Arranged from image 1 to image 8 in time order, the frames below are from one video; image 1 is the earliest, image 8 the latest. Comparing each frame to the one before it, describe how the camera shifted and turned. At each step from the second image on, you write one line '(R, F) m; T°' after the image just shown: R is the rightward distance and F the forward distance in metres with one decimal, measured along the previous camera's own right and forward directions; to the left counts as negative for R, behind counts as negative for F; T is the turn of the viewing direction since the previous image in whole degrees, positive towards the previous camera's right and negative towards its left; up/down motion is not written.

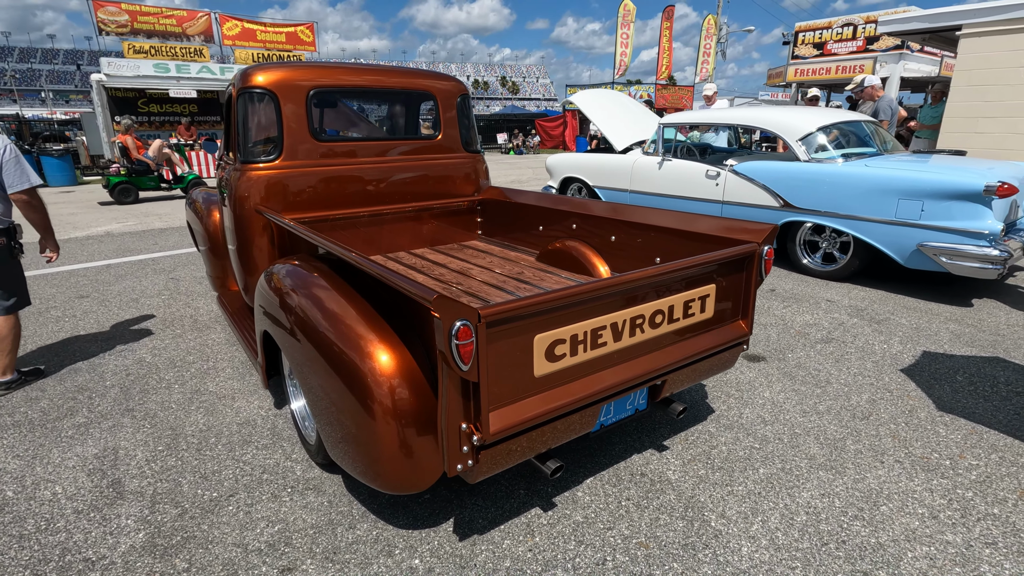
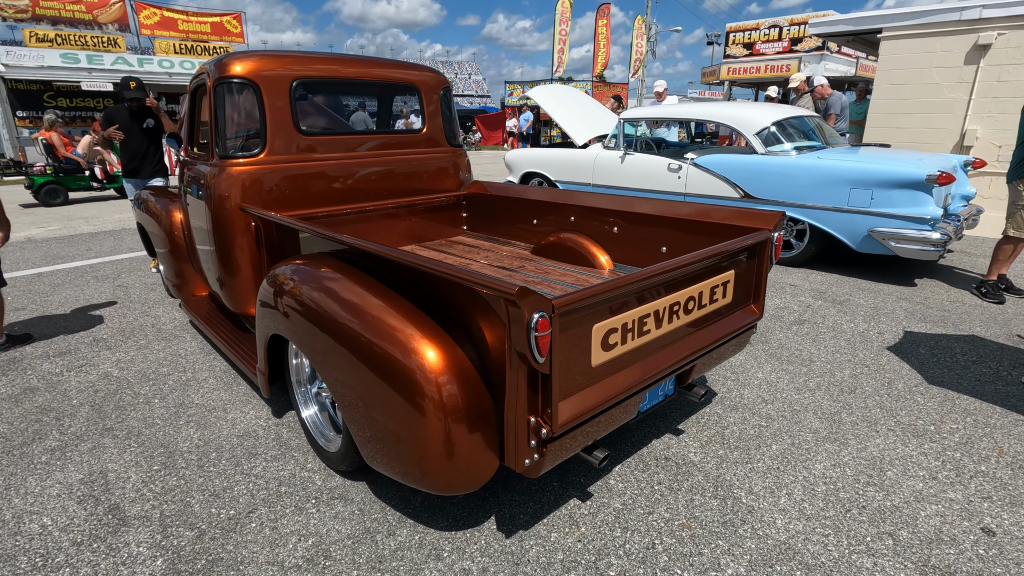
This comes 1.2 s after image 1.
(-0.3, 0.0) m; +7°
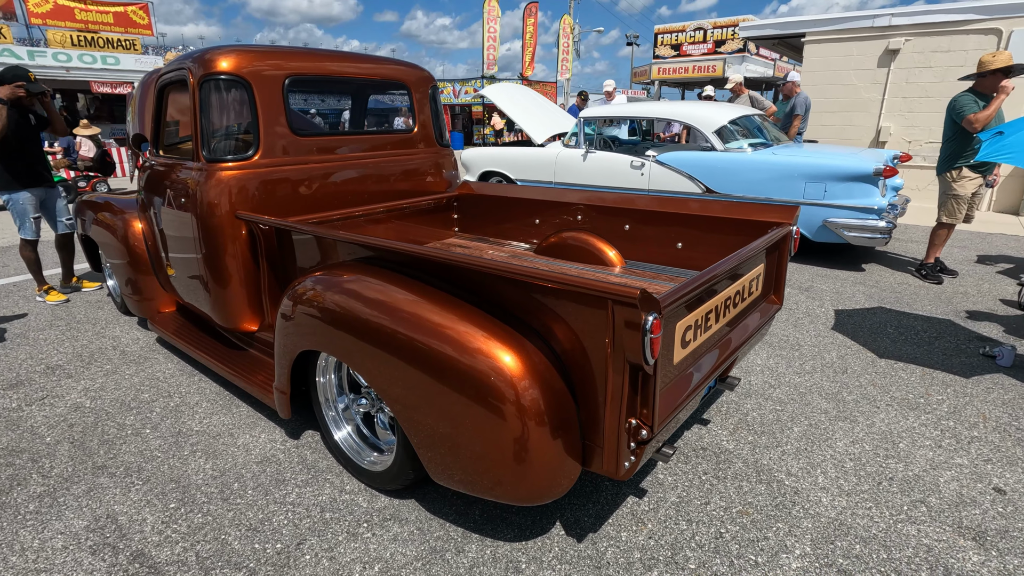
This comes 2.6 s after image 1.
(-0.4, +0.1) m; +7°
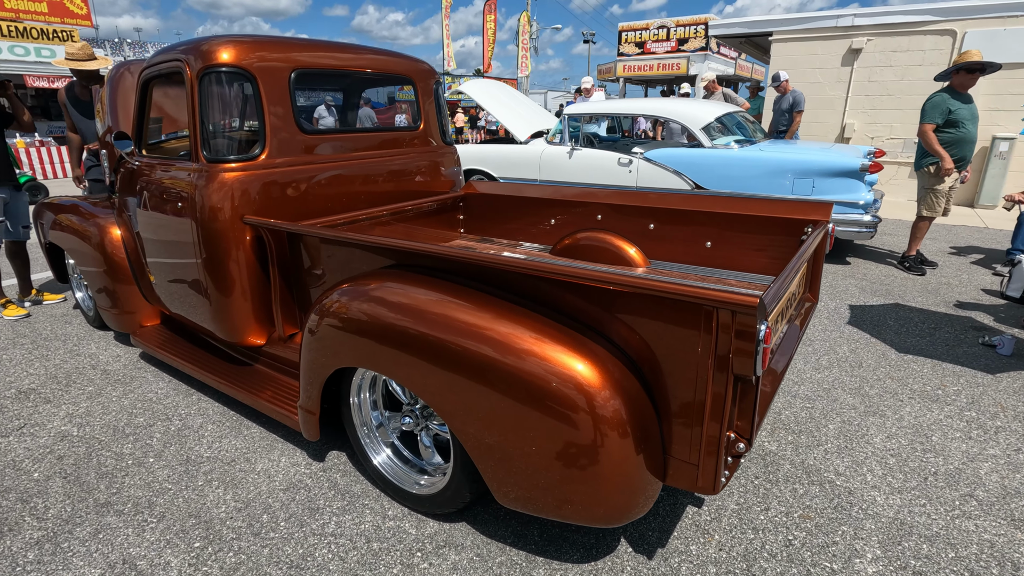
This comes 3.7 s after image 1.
(-0.3, +0.1) m; +4°
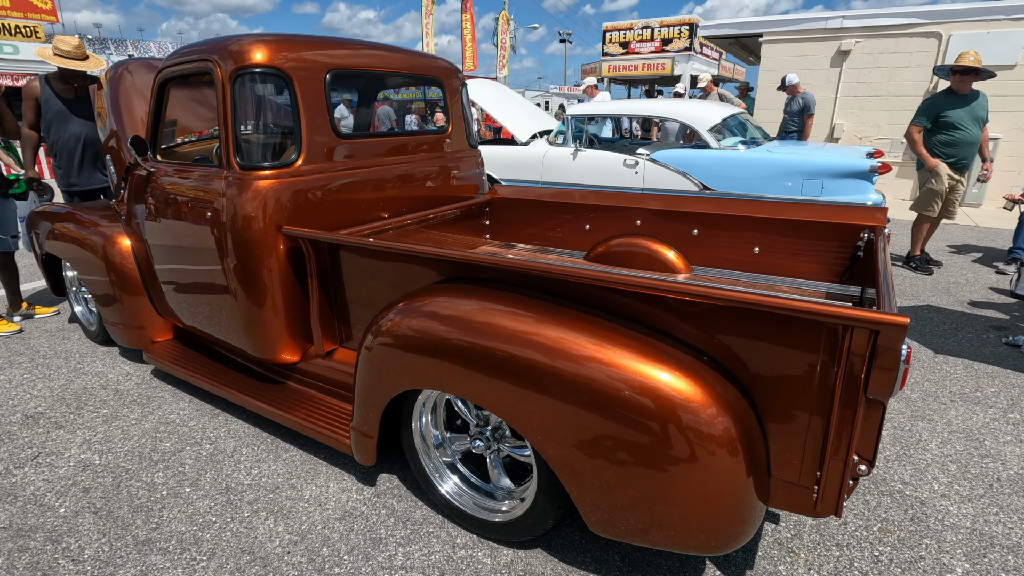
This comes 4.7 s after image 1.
(-0.3, +0.1) m; +3°
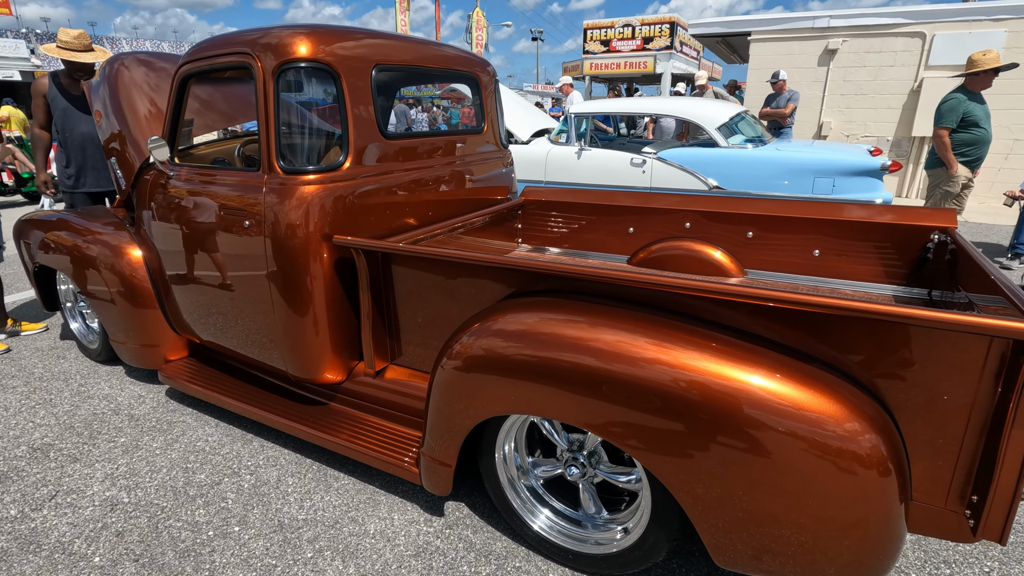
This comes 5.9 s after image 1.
(-0.4, +0.2) m; +3°
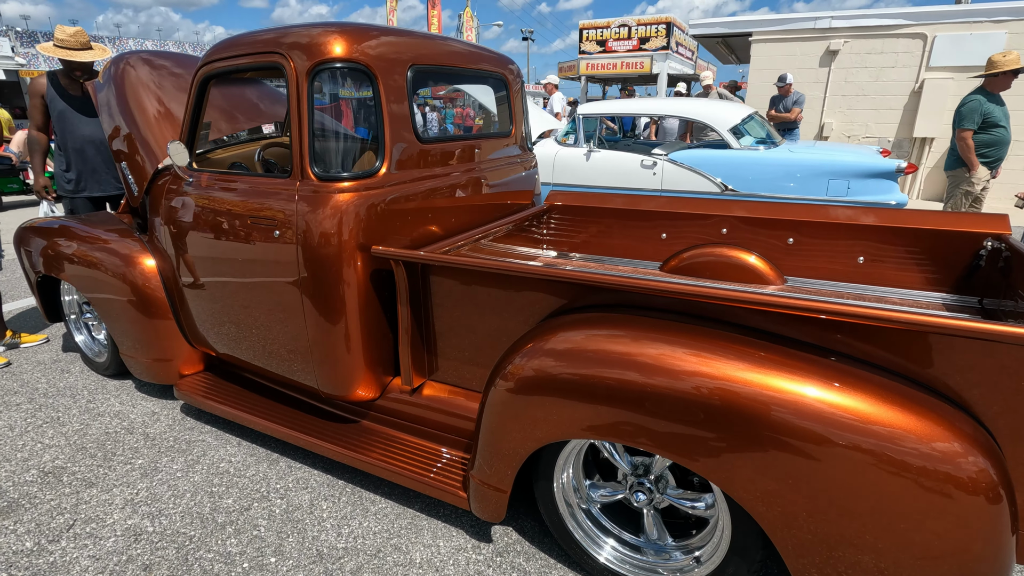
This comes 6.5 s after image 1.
(-0.2, +0.1) m; +1°
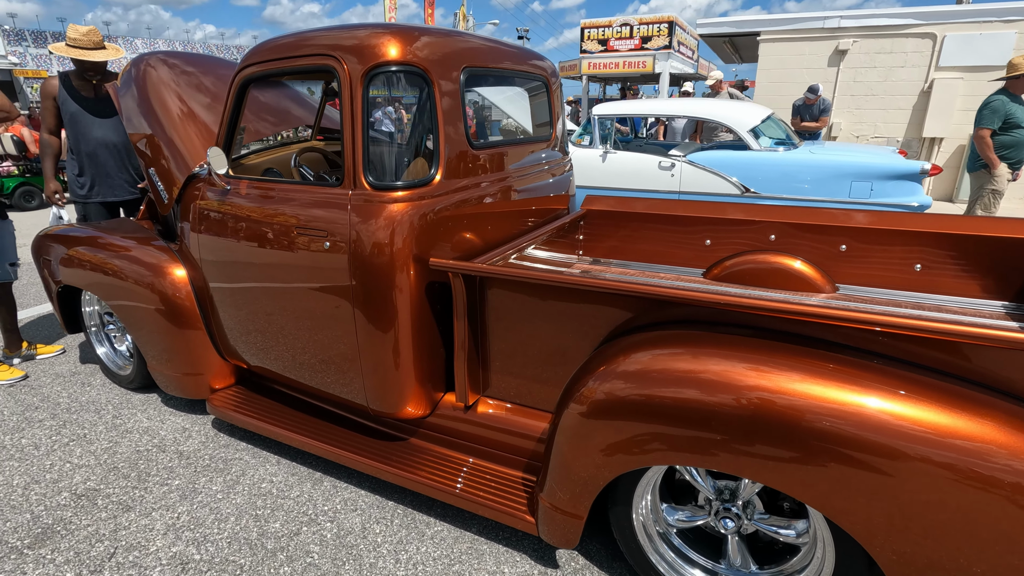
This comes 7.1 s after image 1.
(-0.2, +0.1) m; +1°
